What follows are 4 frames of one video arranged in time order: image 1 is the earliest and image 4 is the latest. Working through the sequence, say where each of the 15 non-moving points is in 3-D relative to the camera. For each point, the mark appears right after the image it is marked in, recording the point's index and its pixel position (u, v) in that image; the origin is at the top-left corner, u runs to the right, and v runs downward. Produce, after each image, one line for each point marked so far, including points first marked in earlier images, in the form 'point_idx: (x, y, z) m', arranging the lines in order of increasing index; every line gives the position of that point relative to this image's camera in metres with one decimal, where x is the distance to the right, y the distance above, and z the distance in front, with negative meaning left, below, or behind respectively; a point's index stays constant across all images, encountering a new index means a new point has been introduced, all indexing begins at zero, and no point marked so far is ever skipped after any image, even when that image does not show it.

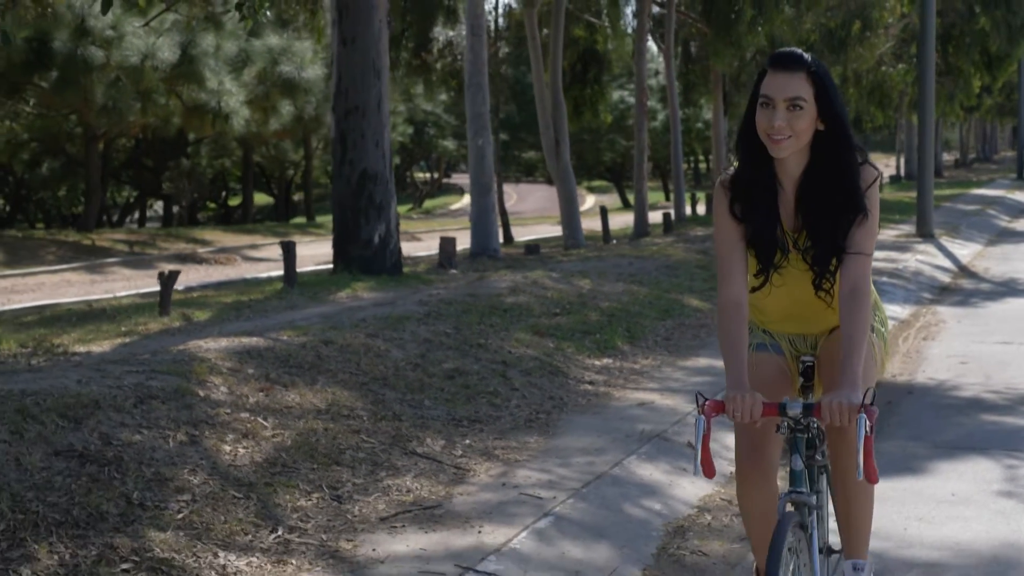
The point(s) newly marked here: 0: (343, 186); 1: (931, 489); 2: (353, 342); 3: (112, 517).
0: (-1.3, +0.8, +13.6) m
1: (+1.8, -0.9, +7.4) m
2: (-0.8, -0.3, +9.2) m
3: (-1.3, -0.8, +5.8) m
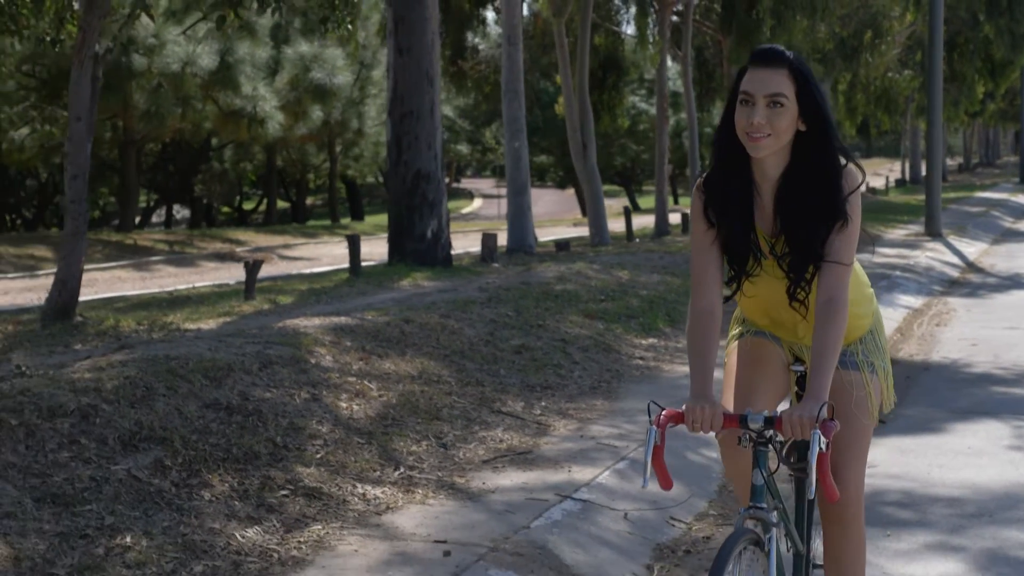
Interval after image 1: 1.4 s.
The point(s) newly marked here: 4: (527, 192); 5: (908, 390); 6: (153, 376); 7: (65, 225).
0: (-1.0, +0.9, +14.7) m
1: (+2.2, -0.8, +8.4) m
2: (-0.5, -0.2, +10.2) m
3: (-1.0, -0.7, +6.8) m
4: (+0.2, +1.1, +18.9) m
5: (+2.4, -0.6, +10.3) m
6: (-1.6, -0.4, +7.4) m
7: (-2.5, +0.3, +9.7) m
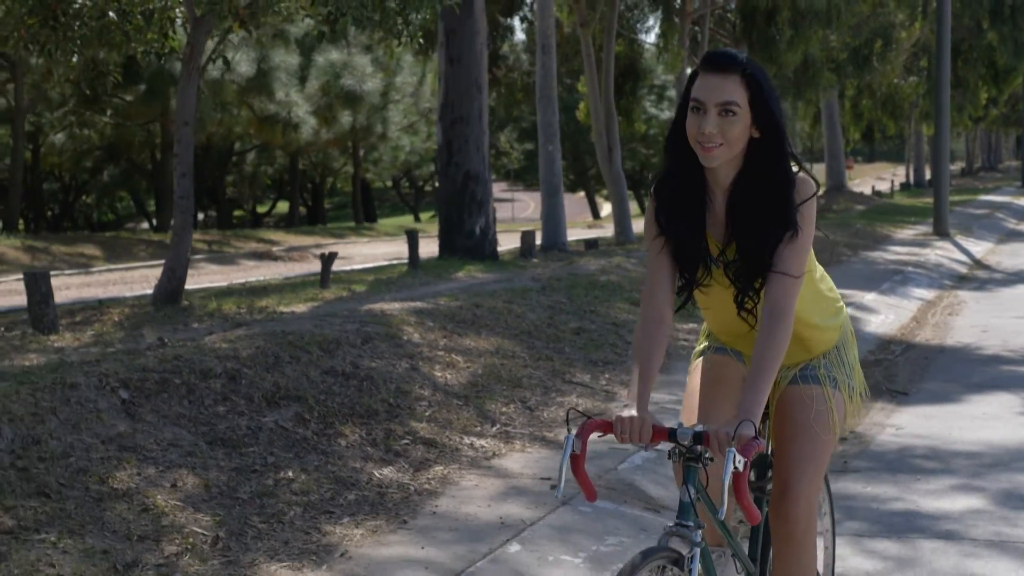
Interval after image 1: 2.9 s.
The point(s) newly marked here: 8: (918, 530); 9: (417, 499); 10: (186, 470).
0: (-0.6, +1.0, +15.8) m
1: (+2.6, -0.7, +9.6) m
2: (-0.1, -0.1, +11.4) m
3: (-0.6, -0.6, +8.0) m
4: (+0.6, +1.1, +20.0) m
5: (+2.8, -0.5, +11.4) m
6: (-1.2, -0.3, +8.6) m
7: (-2.1, +0.4, +10.8) m
8: (+1.6, -1.0, +6.7) m
9: (-0.4, -0.8, +6.7) m
10: (-1.3, -0.7, +6.5) m
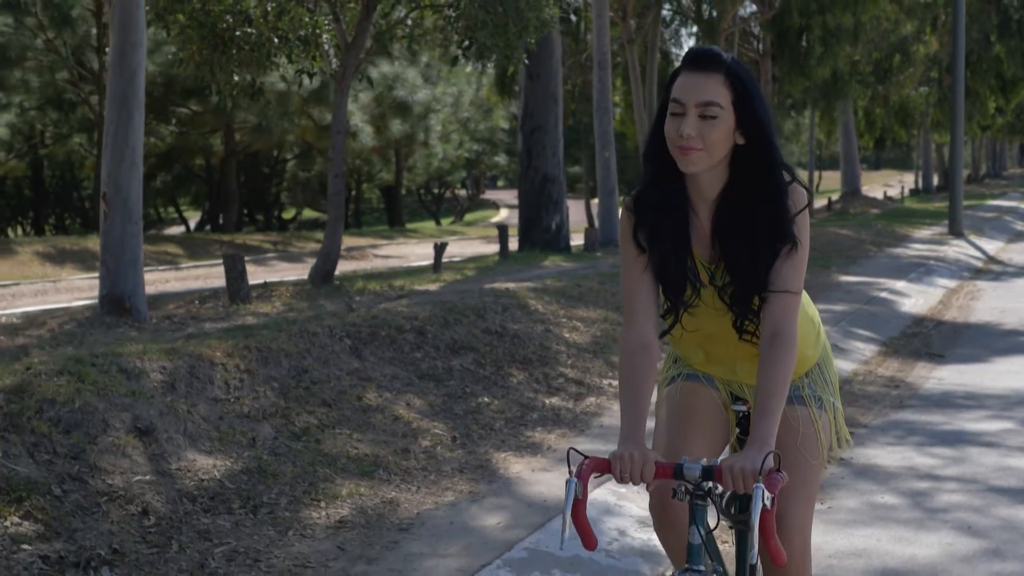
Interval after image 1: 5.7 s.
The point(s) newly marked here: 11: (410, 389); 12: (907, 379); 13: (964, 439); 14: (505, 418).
0: (+0.2, +1.1, +17.9) m
1: (+3.3, -0.5, +11.7) m
2: (+0.6, 0.0, +13.5) m
3: (+0.1, -0.4, +10.1) m
4: (+1.3, +1.2, +22.1) m
5: (+3.5, -0.4, +13.5) m
6: (-0.4, -0.1, +10.7) m
7: (-1.4, +0.6, +12.9) m
8: (+2.3, -0.8, +8.8) m
9: (+0.4, -0.7, +8.8) m
10: (-0.5, -0.5, +8.7) m
11: (-0.5, -0.5, +8.7) m
12: (+2.6, -0.6, +11.2) m
13: (+2.4, -0.8, +8.9) m
14: (0.0, -0.7, +8.6) m
